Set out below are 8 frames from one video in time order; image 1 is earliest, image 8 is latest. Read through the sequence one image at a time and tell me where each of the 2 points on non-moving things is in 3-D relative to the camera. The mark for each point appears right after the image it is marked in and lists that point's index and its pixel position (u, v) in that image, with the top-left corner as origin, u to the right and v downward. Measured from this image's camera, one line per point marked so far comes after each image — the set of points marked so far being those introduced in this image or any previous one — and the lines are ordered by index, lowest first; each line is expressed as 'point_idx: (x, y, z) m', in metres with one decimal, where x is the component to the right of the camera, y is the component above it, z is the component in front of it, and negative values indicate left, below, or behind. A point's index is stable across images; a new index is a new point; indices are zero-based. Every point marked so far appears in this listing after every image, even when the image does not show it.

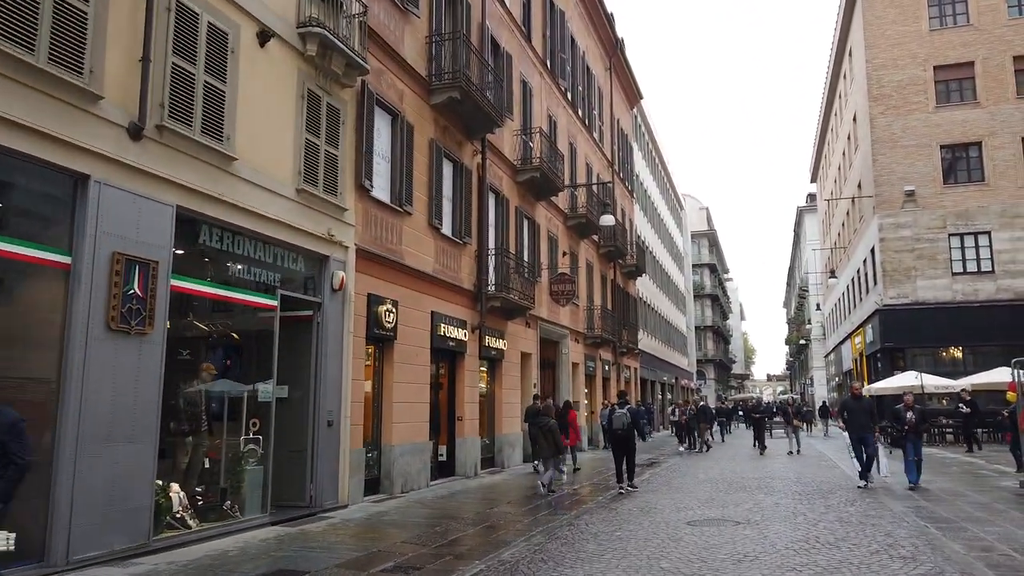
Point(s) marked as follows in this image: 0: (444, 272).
0: (-1.5, +0.3, +16.7) m
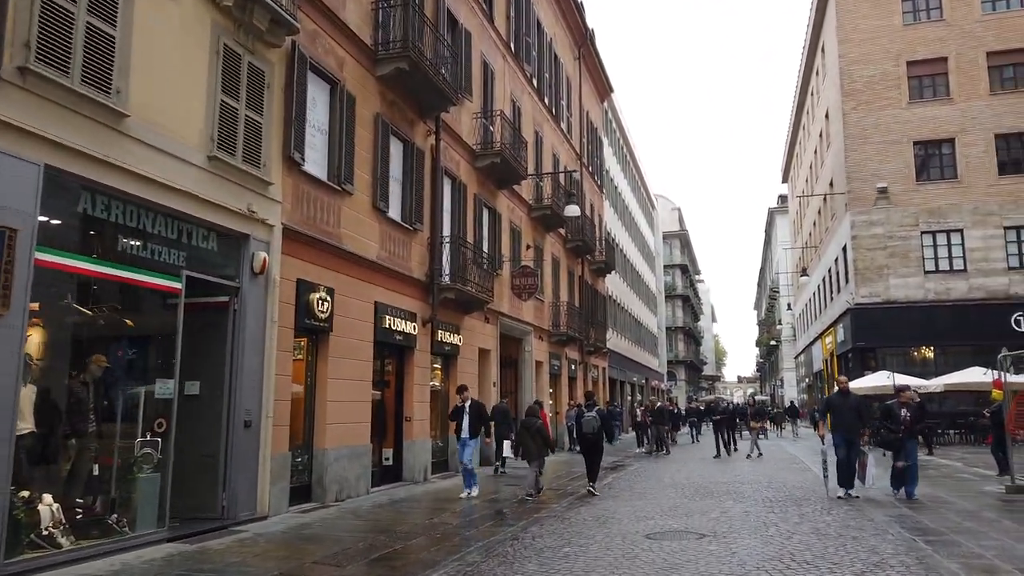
0: (-2.5, +0.6, +15.3) m
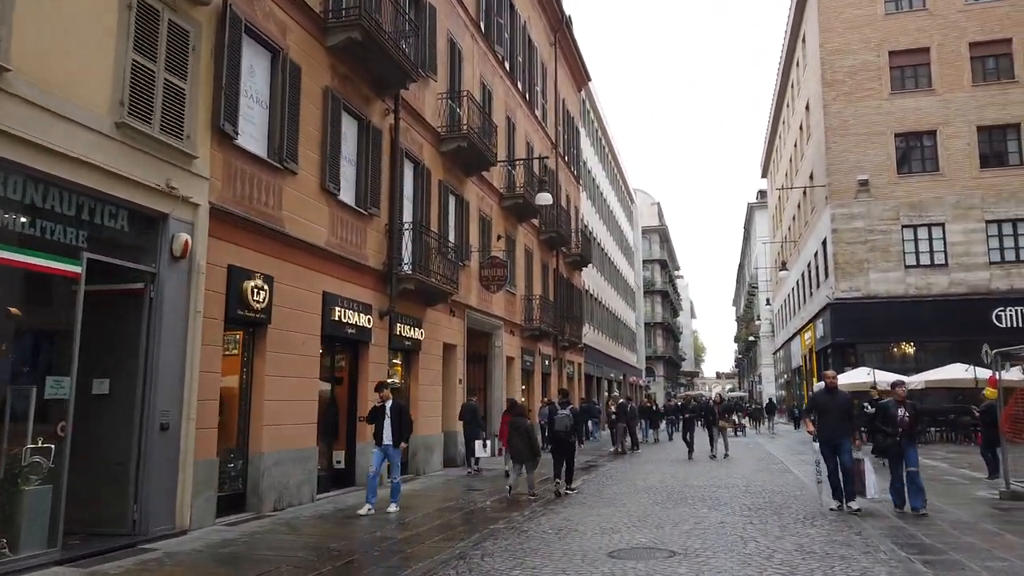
0: (-3.2, +0.8, +14.2) m
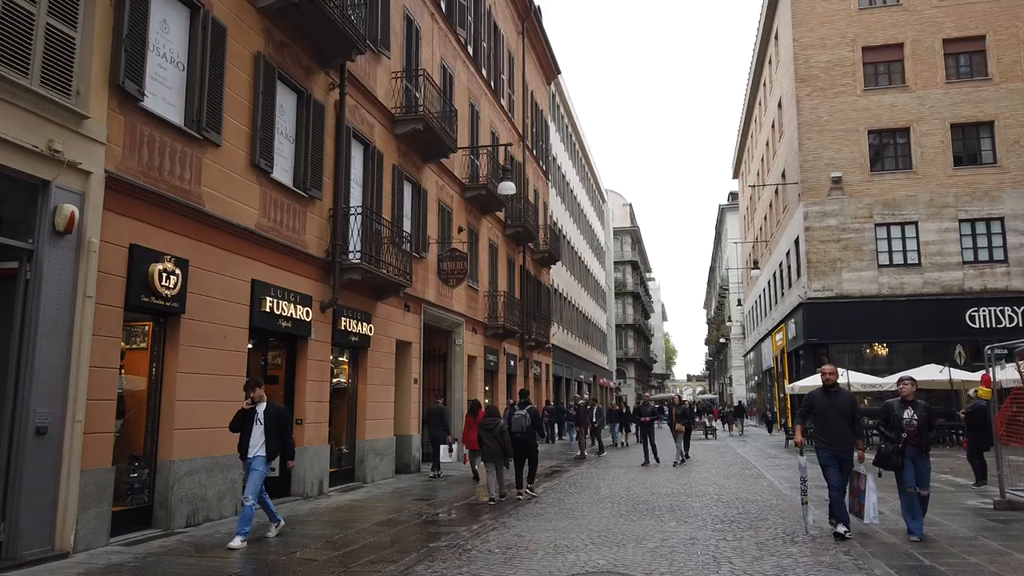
0: (-4.0, +1.0, +12.8) m
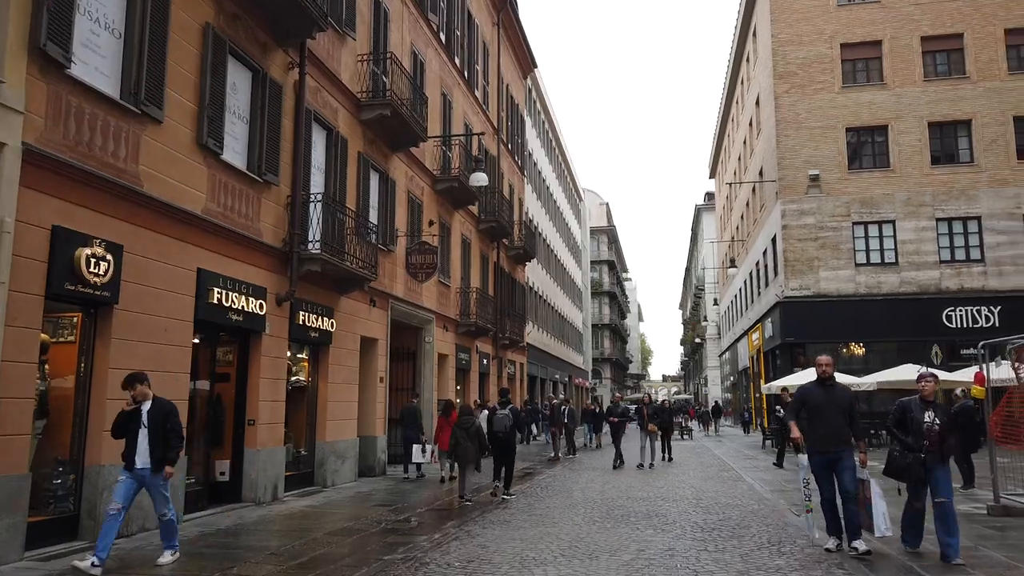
0: (-4.5, +1.1, +11.9) m
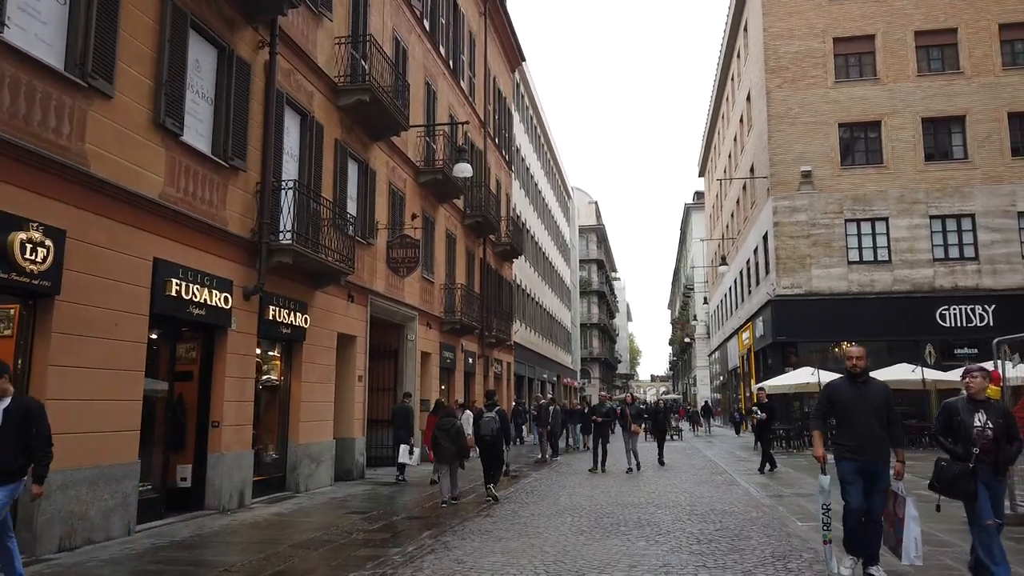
0: (-4.8, +1.2, +11.0) m
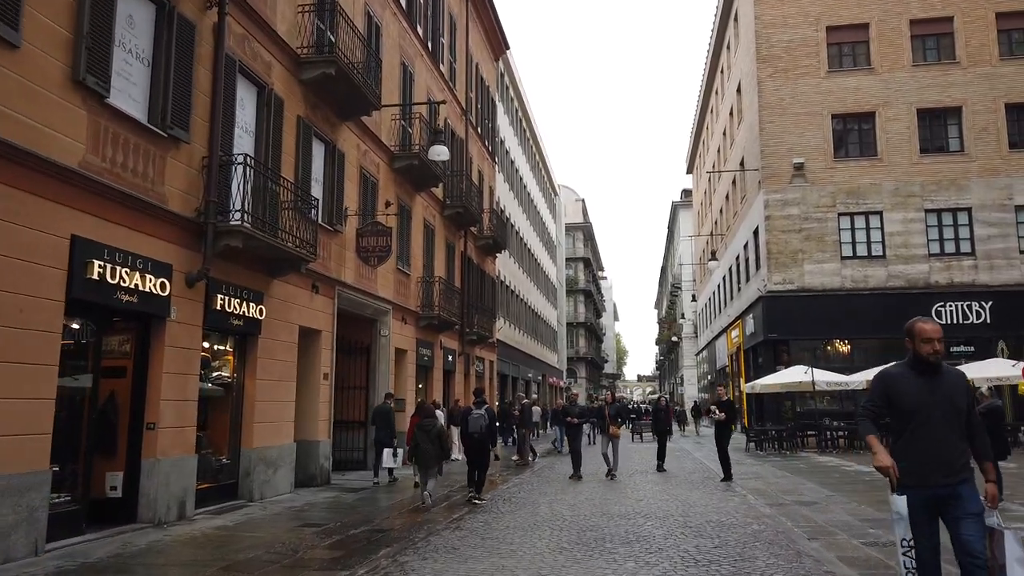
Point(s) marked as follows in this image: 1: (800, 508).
0: (-5.1, +1.5, +9.7) m
1: (+4.4, -3.3, +11.5) m
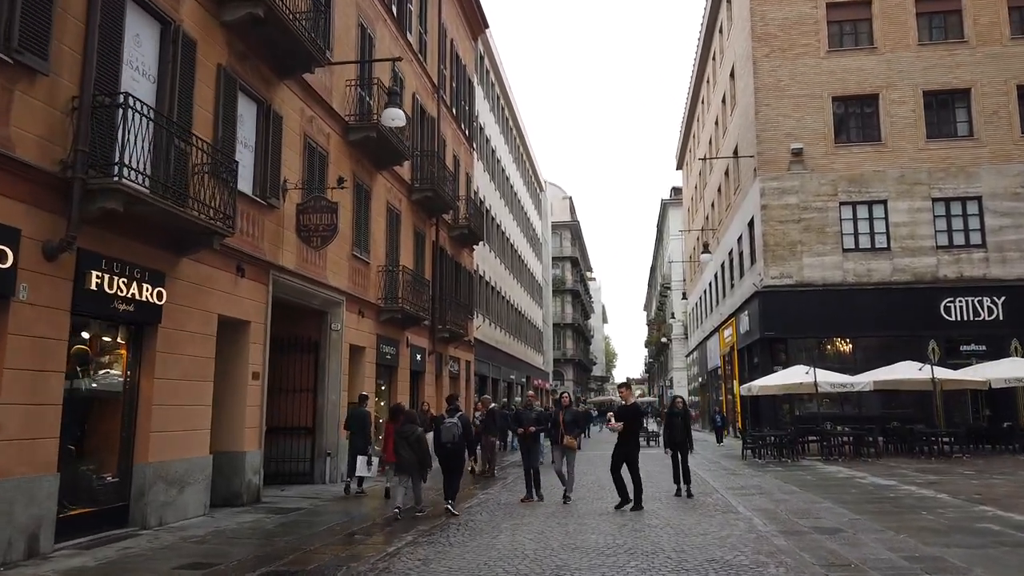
0: (-5.7, +1.8, +7.3) m
1: (+3.8, -3.0, +9.2) m
